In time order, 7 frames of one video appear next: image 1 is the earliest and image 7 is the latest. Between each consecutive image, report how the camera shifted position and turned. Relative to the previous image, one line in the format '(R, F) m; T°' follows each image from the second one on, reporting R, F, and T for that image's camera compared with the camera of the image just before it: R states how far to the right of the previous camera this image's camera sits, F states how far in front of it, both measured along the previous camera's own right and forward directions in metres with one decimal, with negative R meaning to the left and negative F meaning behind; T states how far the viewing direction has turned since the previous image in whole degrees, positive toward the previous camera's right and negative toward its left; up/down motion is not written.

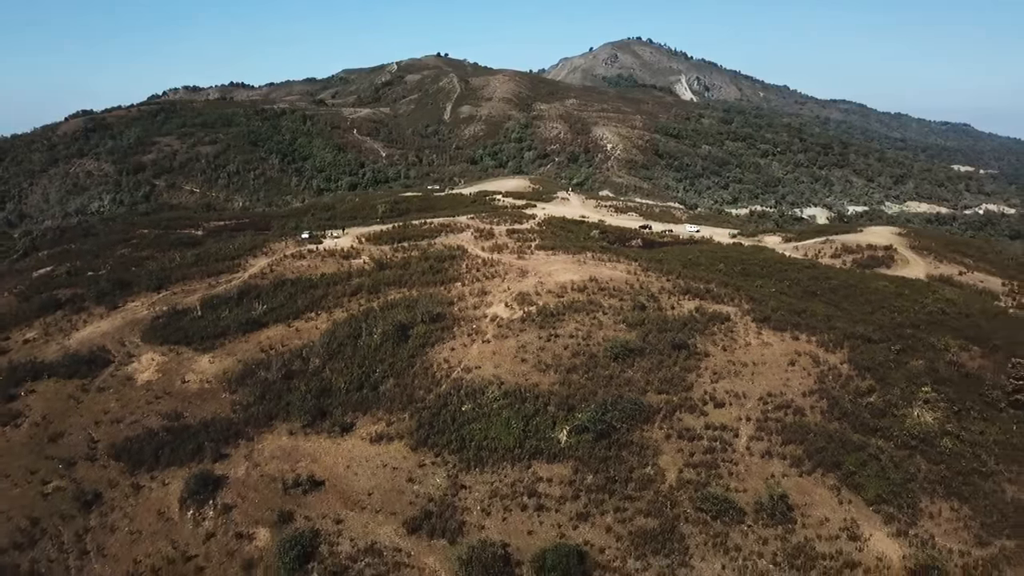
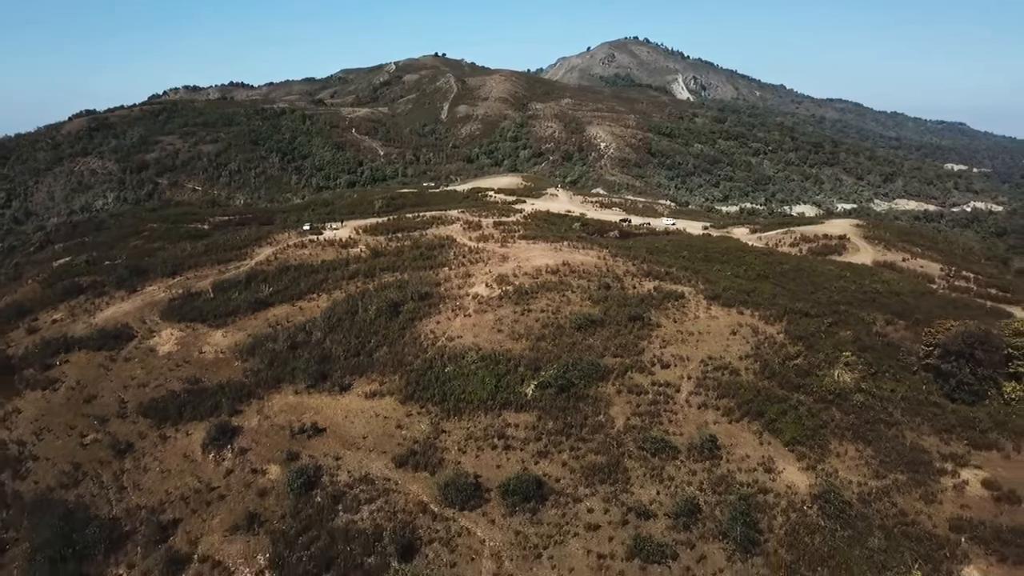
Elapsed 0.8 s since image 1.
(+1.1, -3.6) m; 0°
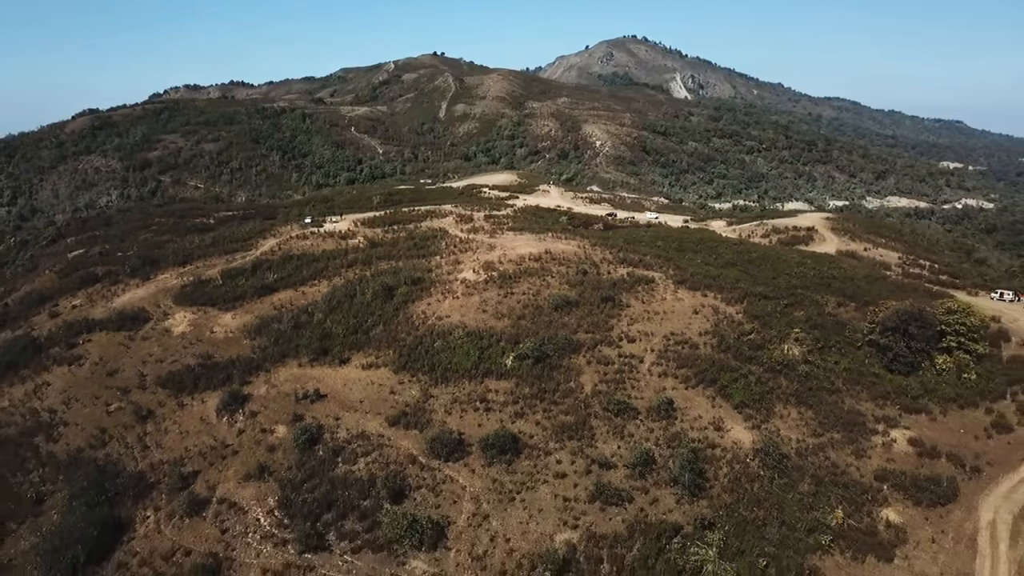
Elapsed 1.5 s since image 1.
(+0.9, -2.9) m; 0°
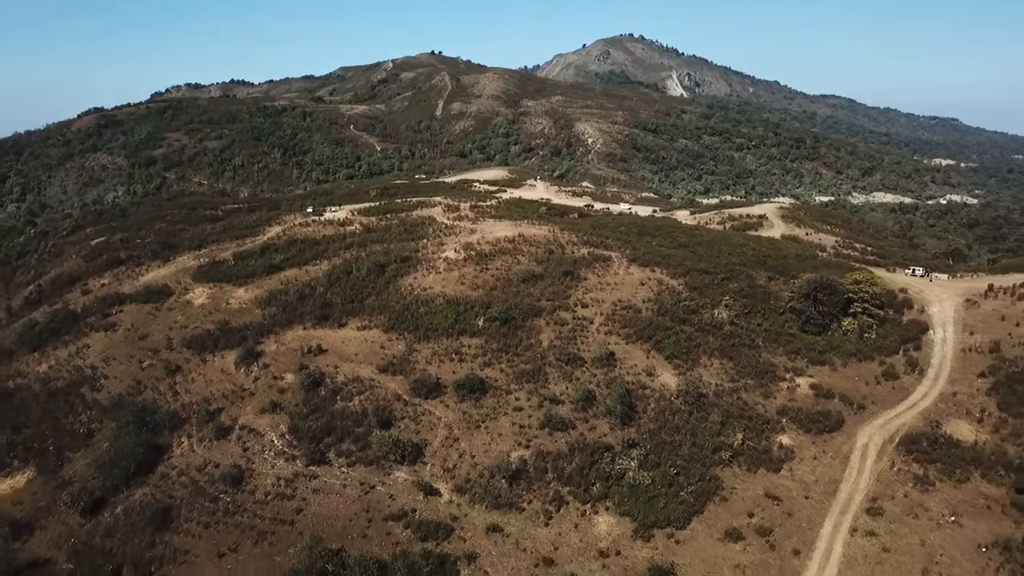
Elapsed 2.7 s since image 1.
(+1.7, -5.3) m; 0°
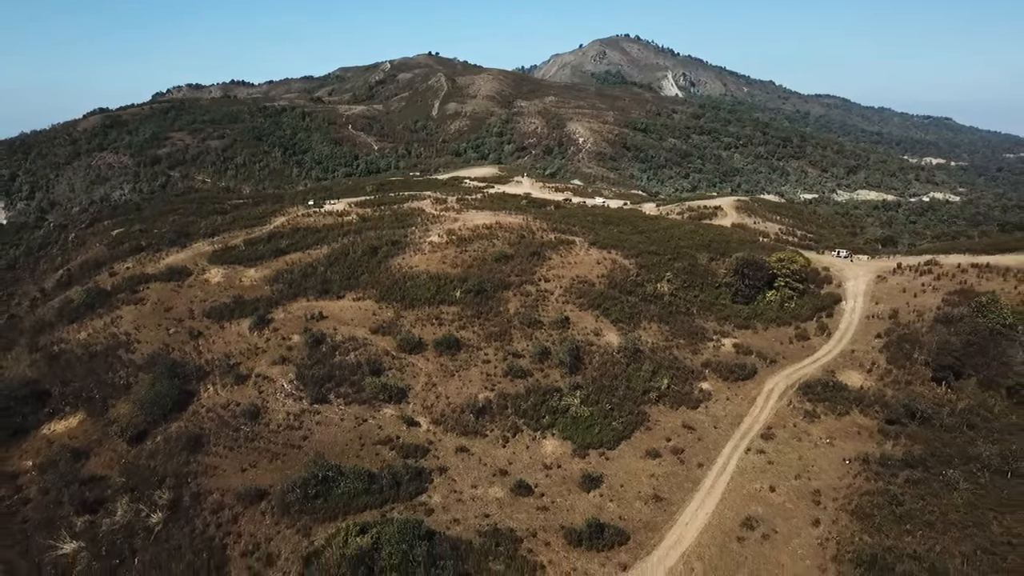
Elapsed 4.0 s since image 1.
(+1.8, -5.9) m; 0°
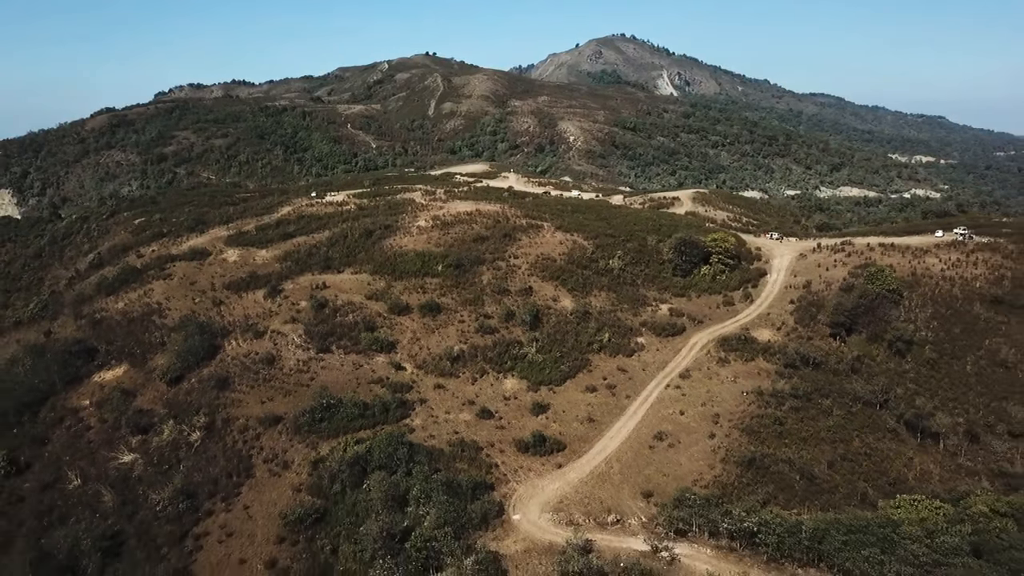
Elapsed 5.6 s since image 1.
(+2.1, -7.2) m; 0°
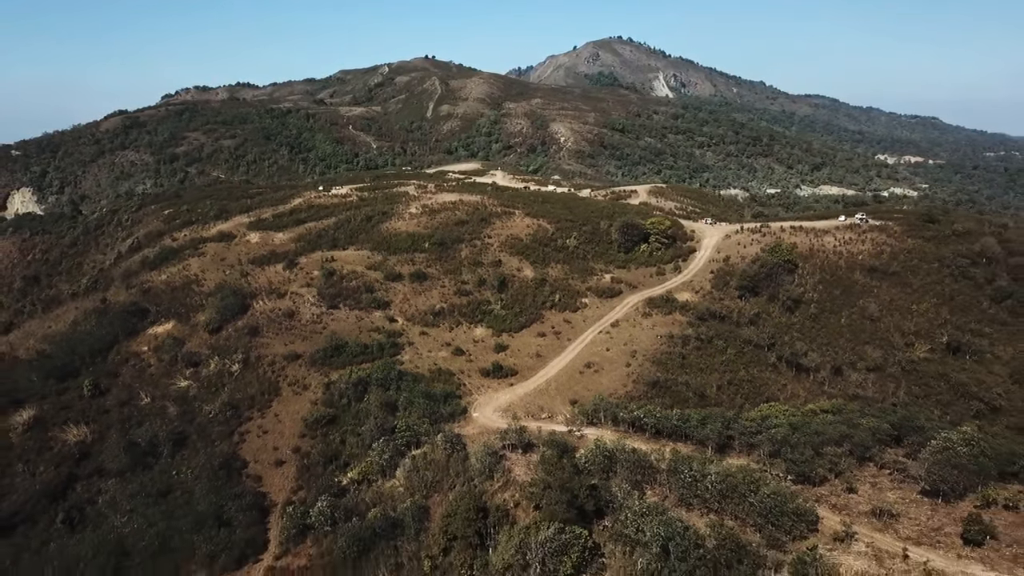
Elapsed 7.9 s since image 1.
(+2.7, -10.3) m; 0°
